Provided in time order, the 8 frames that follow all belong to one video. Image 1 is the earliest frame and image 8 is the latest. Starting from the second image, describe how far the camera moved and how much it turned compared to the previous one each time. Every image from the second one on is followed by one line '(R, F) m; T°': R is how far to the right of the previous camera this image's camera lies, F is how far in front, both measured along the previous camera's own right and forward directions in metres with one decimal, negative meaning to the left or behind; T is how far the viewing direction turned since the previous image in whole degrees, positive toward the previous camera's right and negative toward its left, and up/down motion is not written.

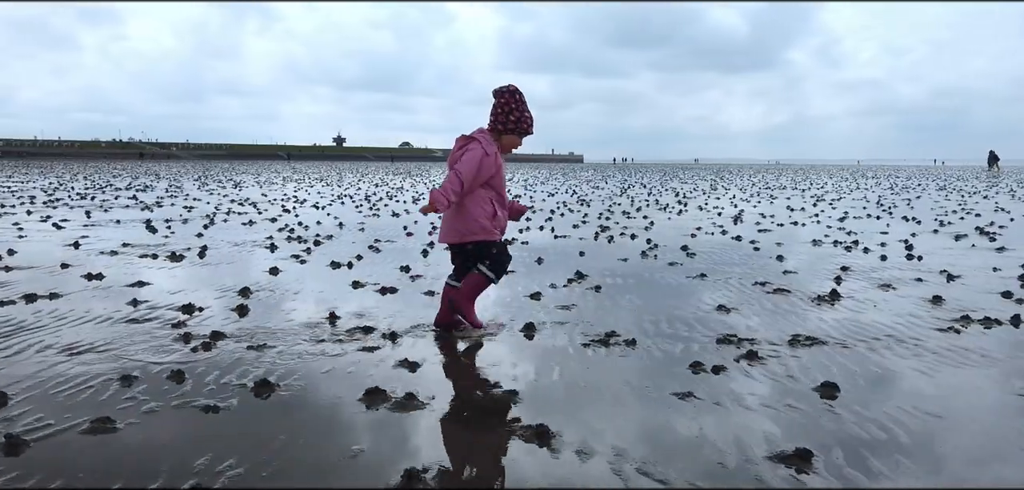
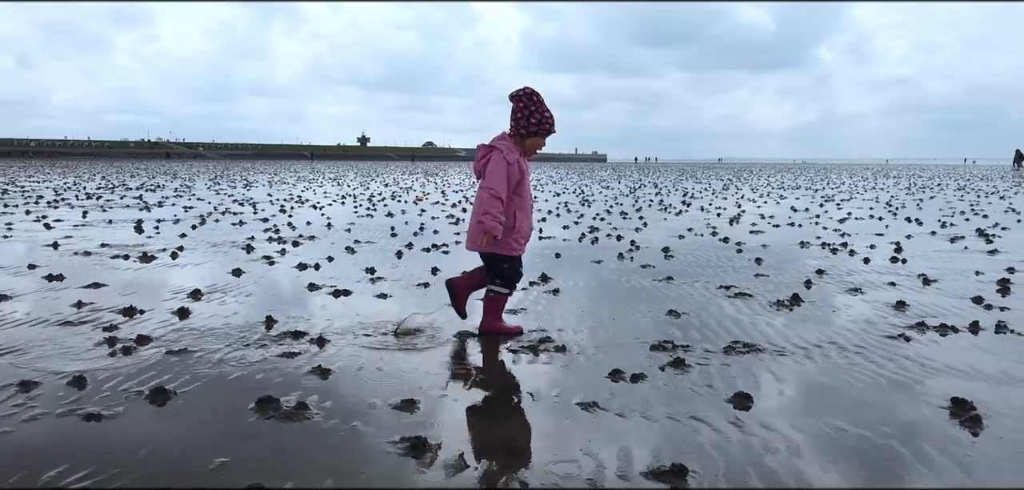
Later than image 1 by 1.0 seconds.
(+0.5, +0.1) m; -1°
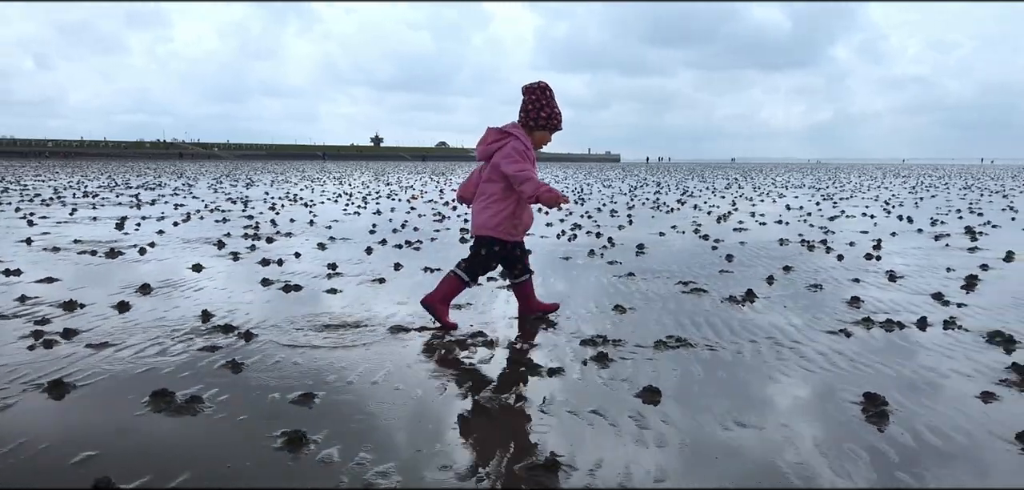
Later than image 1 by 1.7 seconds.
(+0.5, +0.1) m; -1°
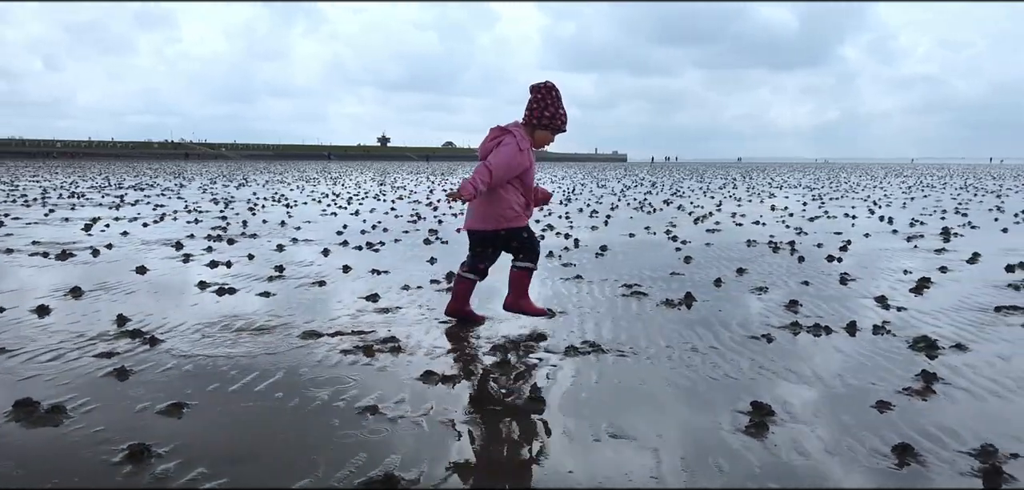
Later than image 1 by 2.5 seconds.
(+0.5, +0.1) m; 0°
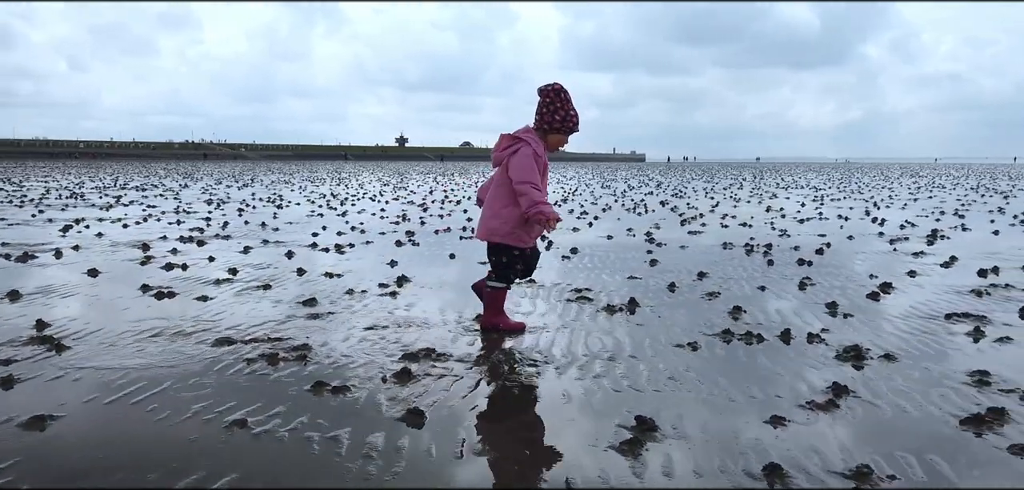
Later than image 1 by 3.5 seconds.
(+0.5, +0.1) m; -1°
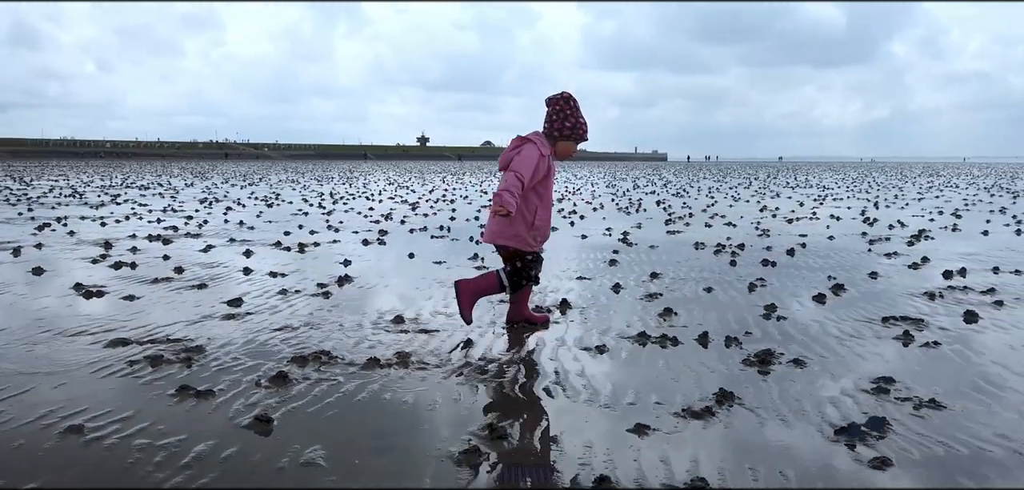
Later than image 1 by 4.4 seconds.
(+0.6, +0.1) m; -1°
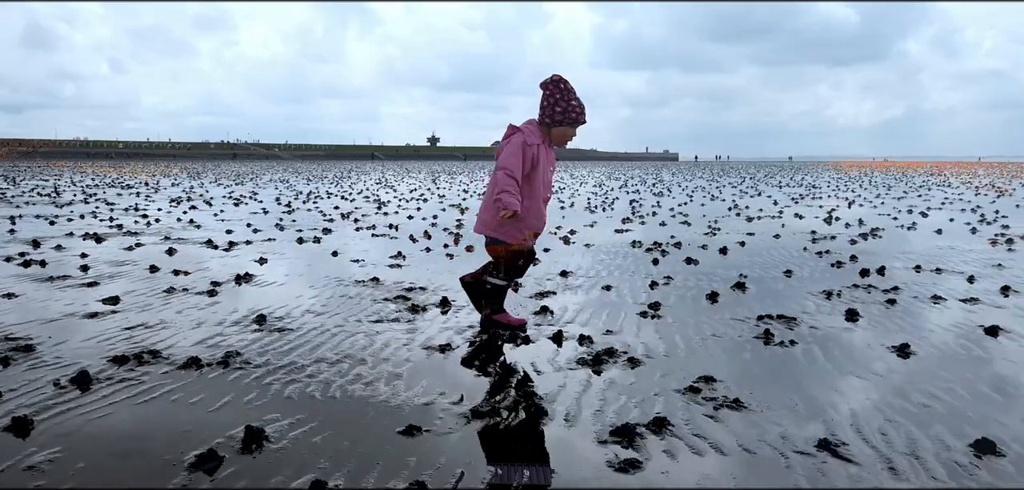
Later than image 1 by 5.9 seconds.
(+0.9, +0.1) m; 0°
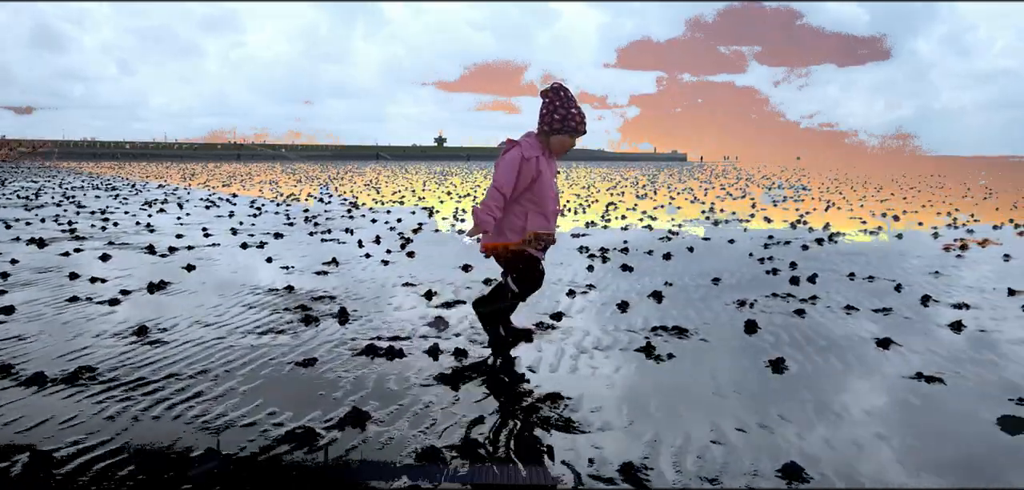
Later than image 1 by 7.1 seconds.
(+0.7, +0.1) m; 0°
